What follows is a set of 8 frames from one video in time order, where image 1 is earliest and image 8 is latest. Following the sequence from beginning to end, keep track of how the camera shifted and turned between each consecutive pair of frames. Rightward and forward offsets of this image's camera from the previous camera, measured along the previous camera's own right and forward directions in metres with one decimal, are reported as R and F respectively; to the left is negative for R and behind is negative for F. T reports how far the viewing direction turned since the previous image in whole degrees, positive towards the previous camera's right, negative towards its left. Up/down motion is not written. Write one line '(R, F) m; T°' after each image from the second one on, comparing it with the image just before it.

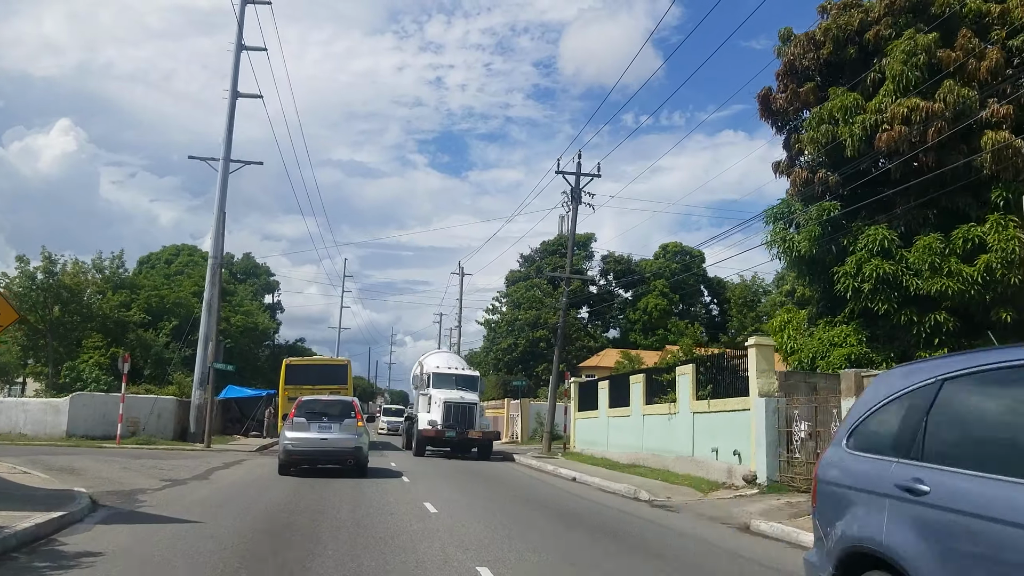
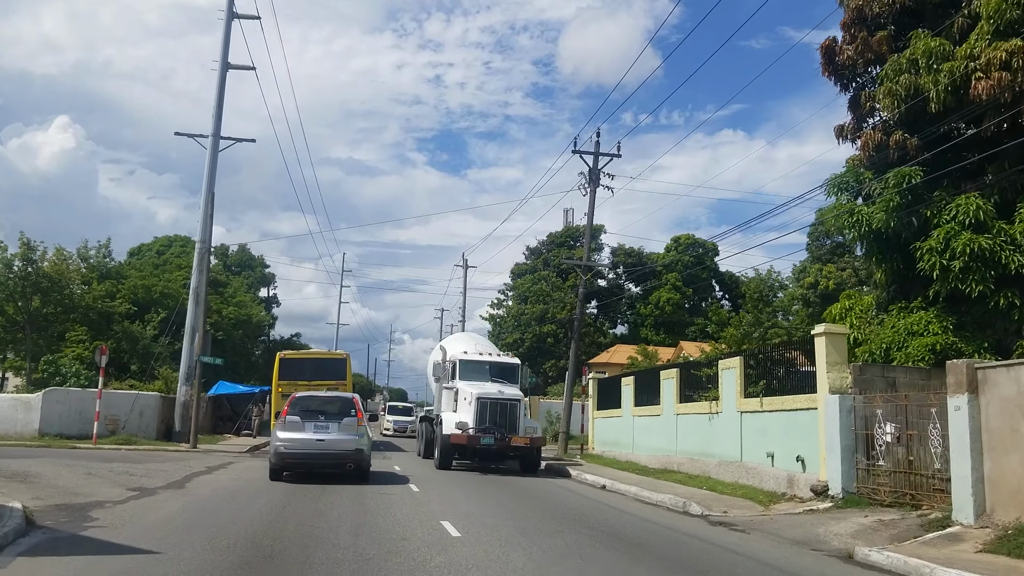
(-0.5, +2.6) m; 0°
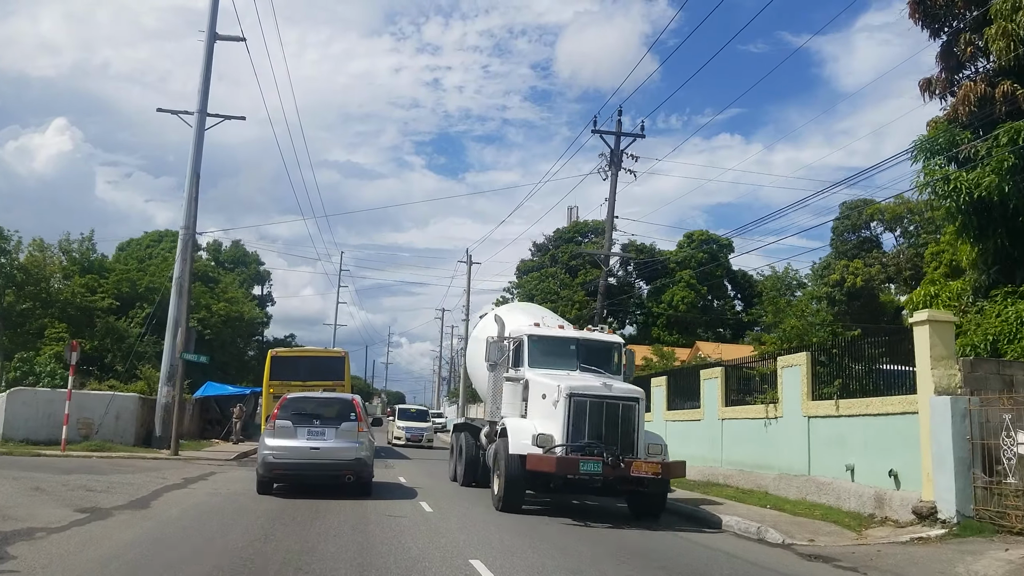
(-0.5, +2.7) m; 0°
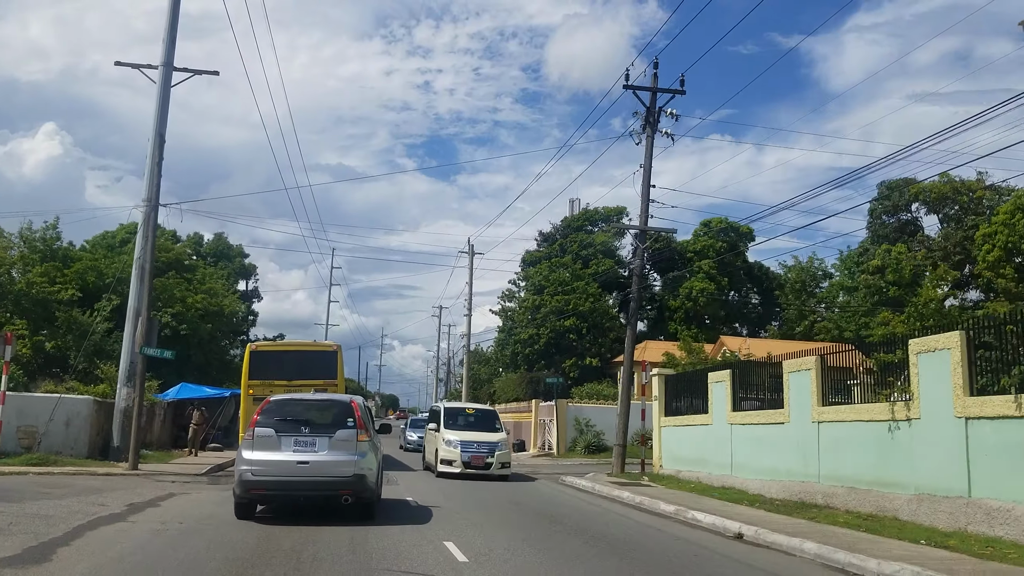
(-0.8, +4.1) m; +1°
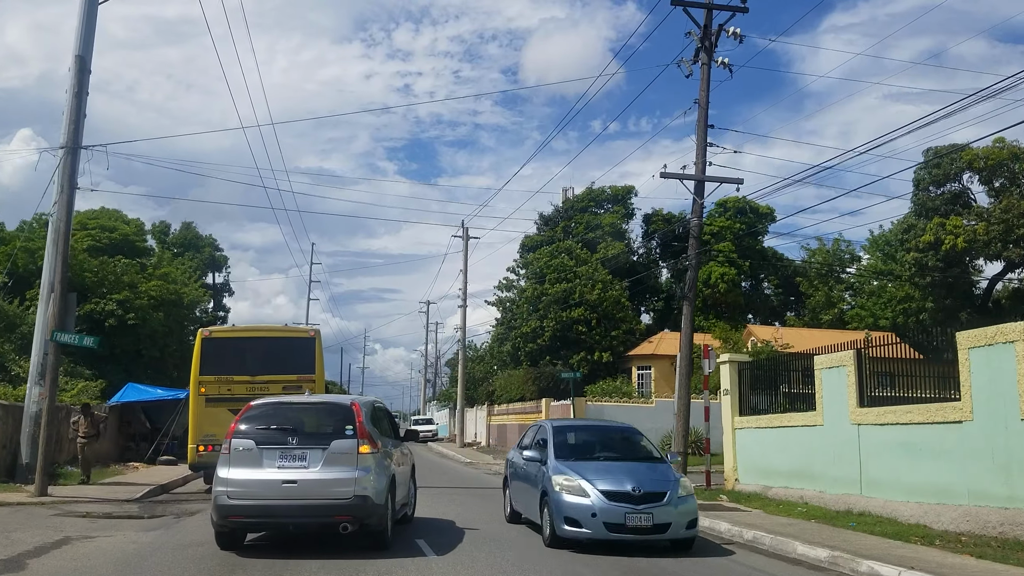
(-0.9, +5.1) m; +1°
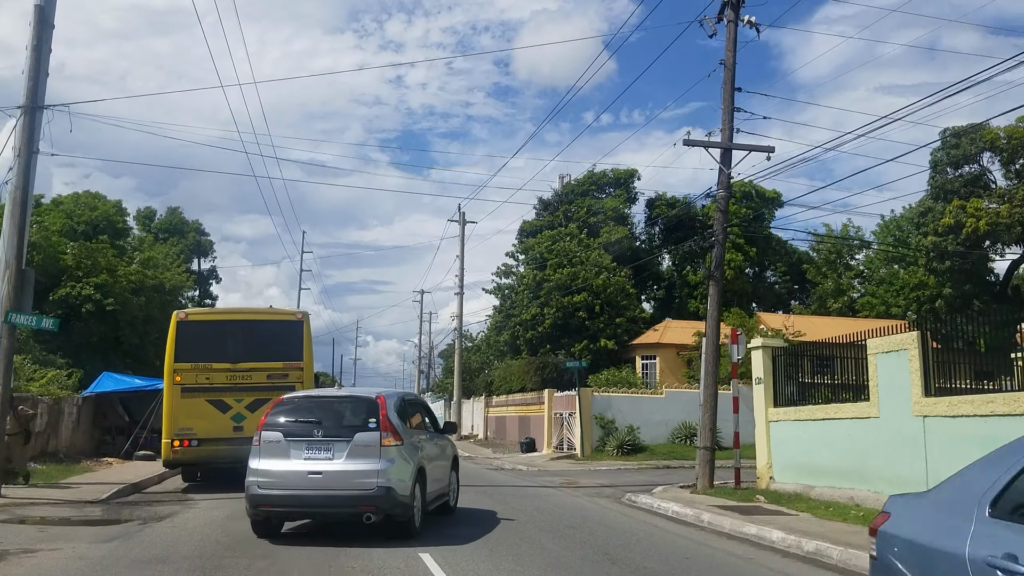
(-0.3, +1.7) m; +1°
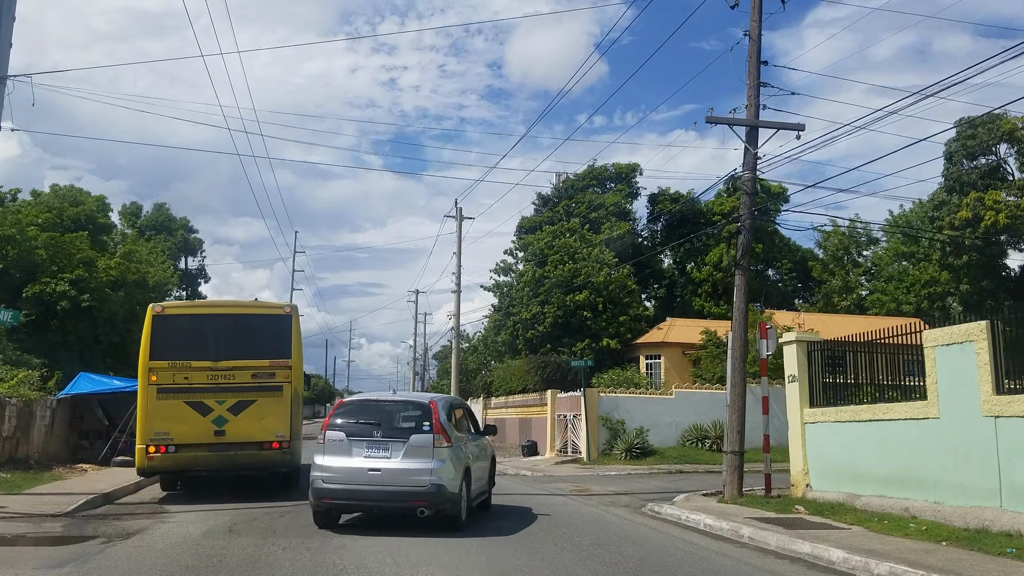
(-0.3, +1.4) m; 0°
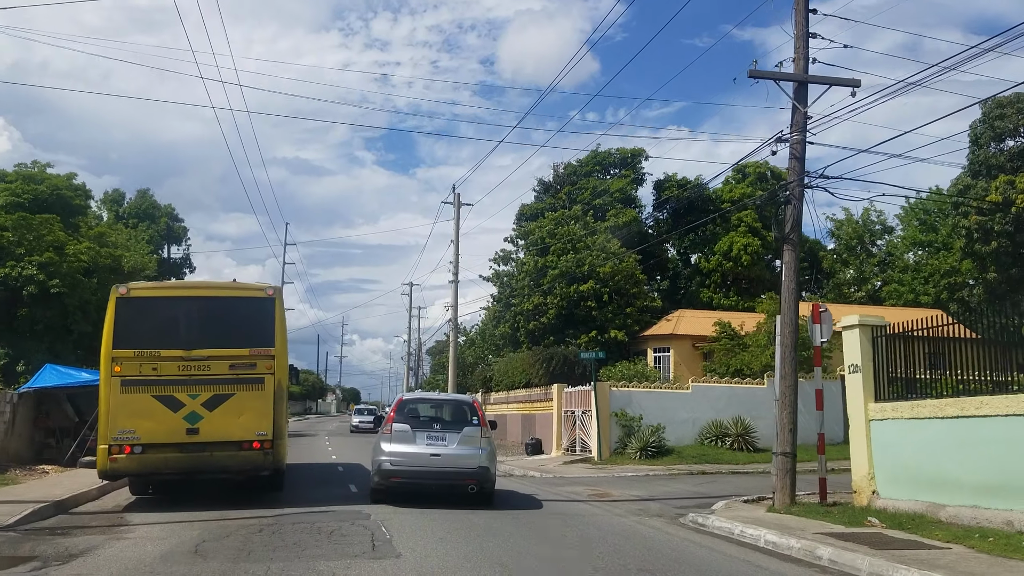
(-0.4, +2.0) m; +1°
